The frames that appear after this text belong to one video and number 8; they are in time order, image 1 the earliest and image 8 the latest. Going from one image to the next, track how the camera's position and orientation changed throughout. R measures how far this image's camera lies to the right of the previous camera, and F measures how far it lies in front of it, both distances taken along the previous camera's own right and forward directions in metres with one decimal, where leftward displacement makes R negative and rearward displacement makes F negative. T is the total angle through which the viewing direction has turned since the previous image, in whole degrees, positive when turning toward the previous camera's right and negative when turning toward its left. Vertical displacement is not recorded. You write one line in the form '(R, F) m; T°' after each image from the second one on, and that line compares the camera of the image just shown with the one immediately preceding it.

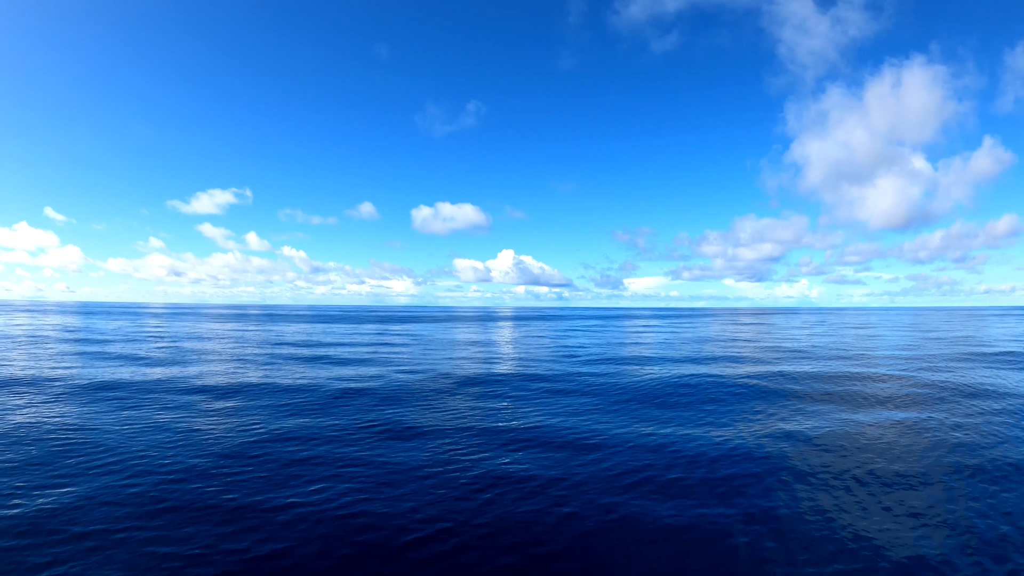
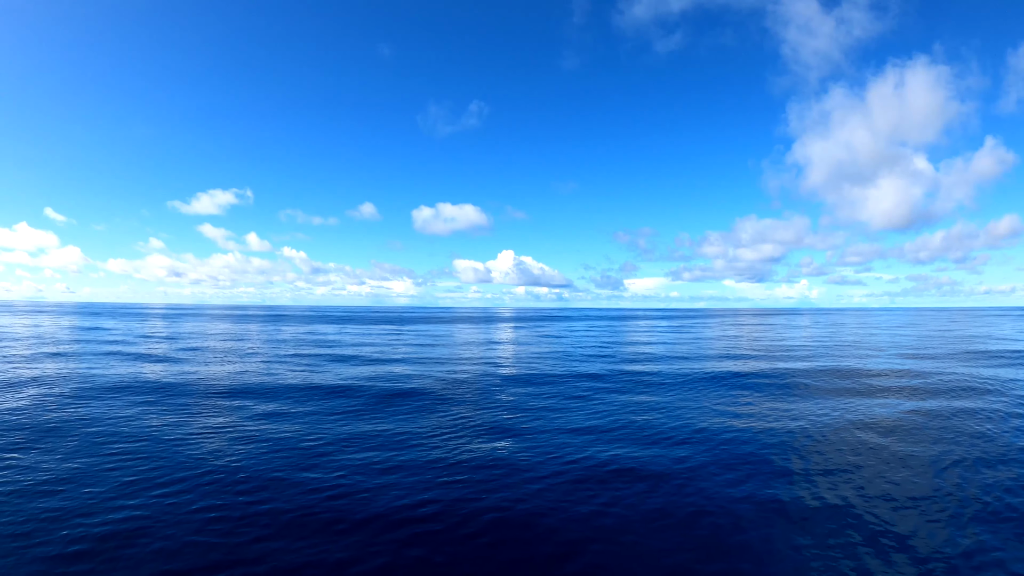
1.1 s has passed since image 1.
(-1.1, +0.3) m; 0°
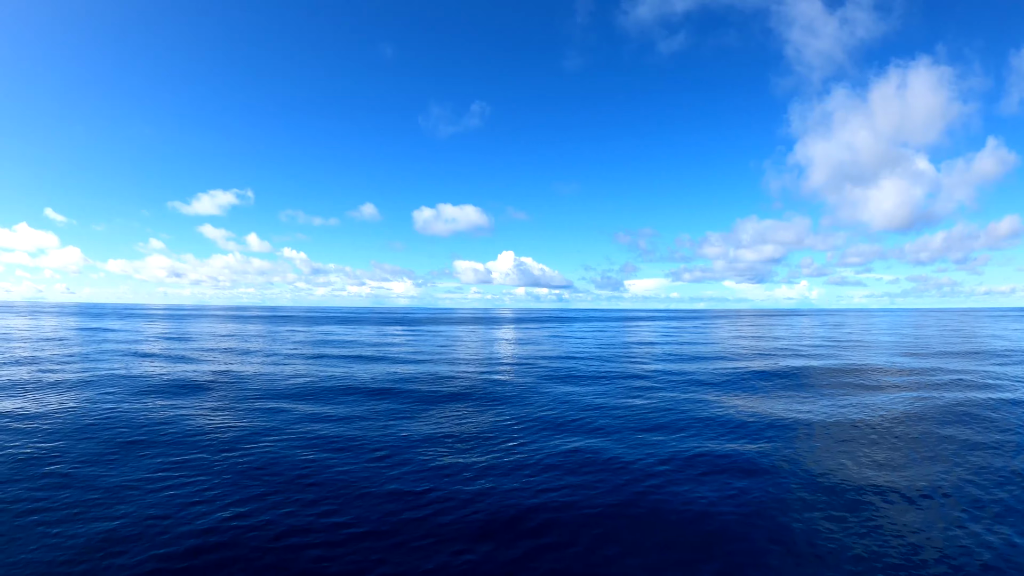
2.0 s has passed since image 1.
(-0.9, +0.2) m; 0°
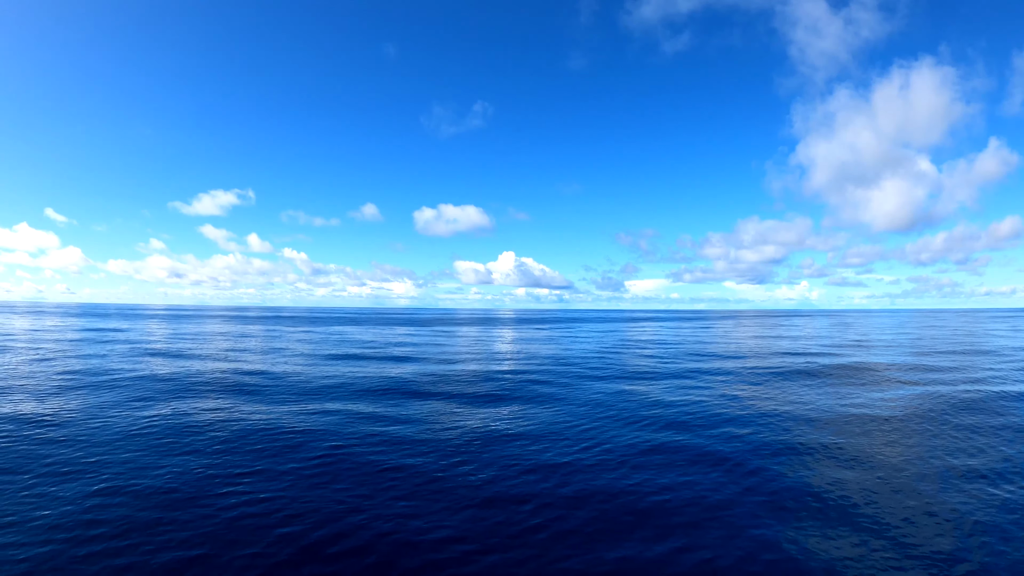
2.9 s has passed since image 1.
(-1.0, +0.2) m; 0°
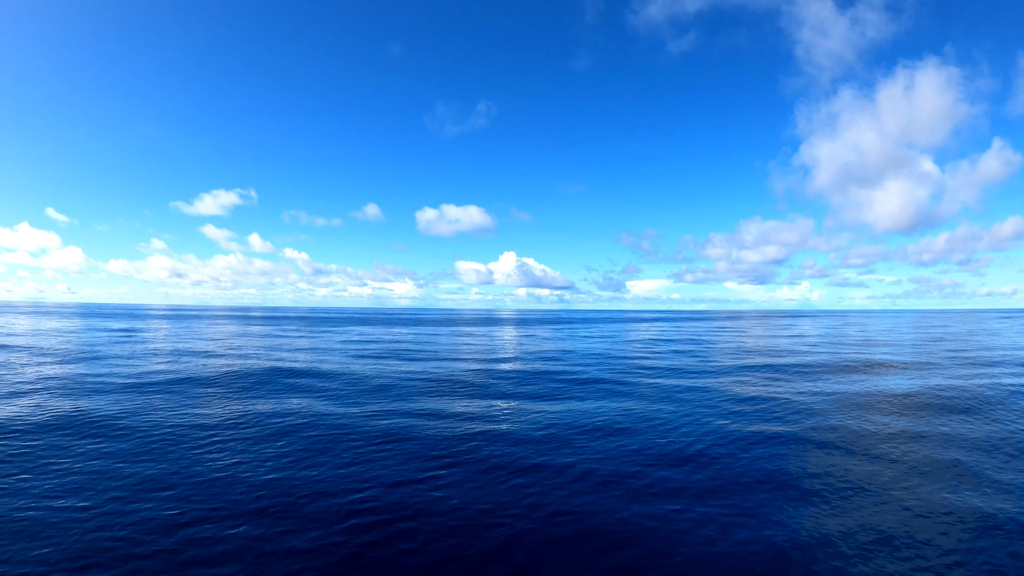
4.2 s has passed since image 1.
(-1.4, +0.3) m; 0°
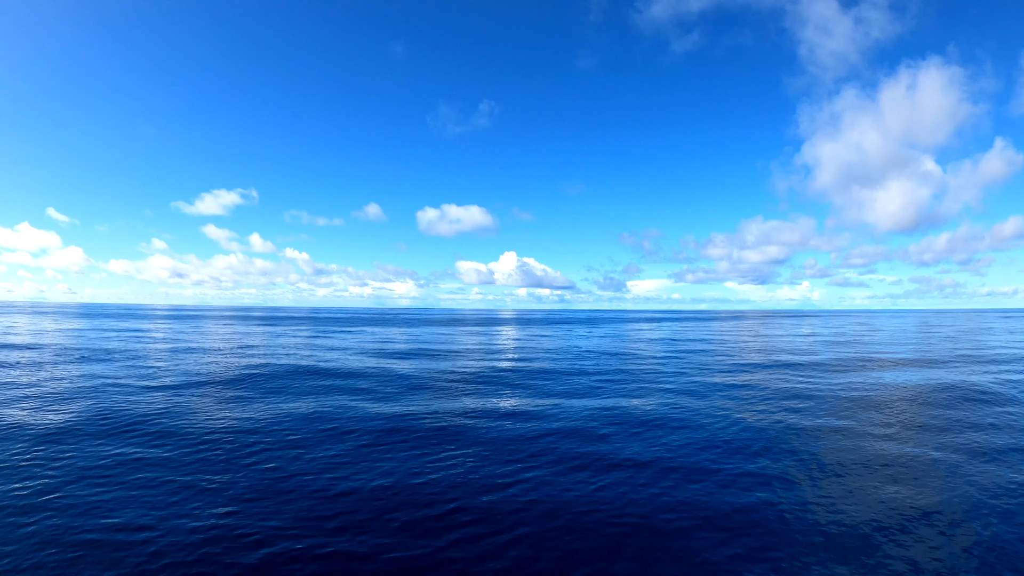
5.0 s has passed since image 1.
(-0.9, +0.2) m; 0°
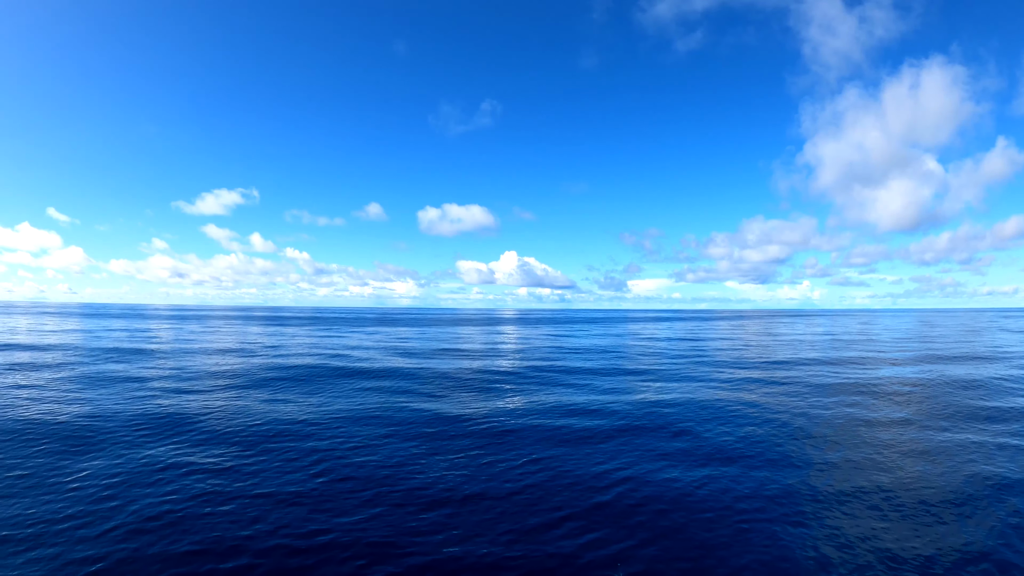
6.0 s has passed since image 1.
(-0.9, +0.2) m; 0°
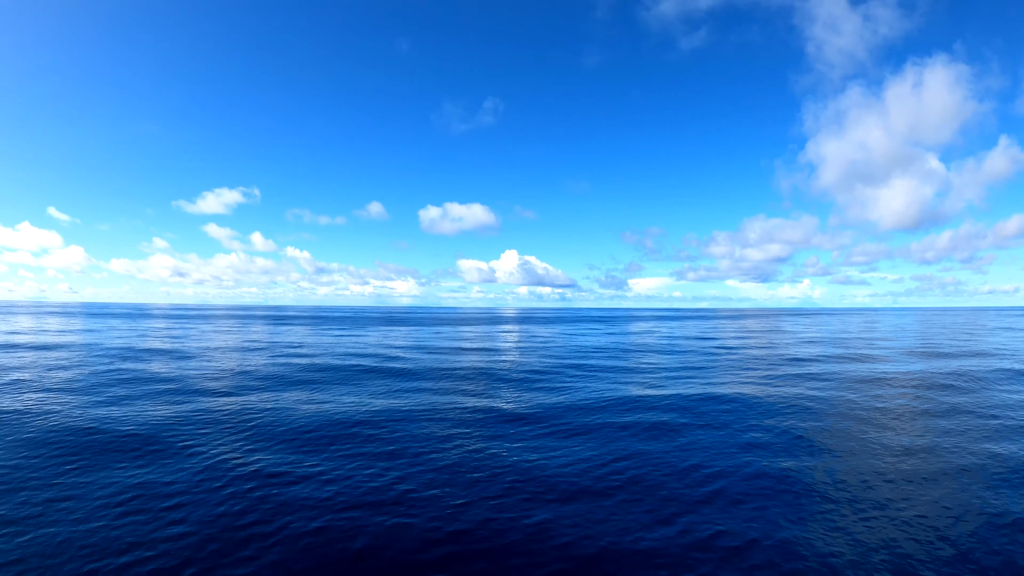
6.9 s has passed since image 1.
(-0.9, +0.1) m; 0°
